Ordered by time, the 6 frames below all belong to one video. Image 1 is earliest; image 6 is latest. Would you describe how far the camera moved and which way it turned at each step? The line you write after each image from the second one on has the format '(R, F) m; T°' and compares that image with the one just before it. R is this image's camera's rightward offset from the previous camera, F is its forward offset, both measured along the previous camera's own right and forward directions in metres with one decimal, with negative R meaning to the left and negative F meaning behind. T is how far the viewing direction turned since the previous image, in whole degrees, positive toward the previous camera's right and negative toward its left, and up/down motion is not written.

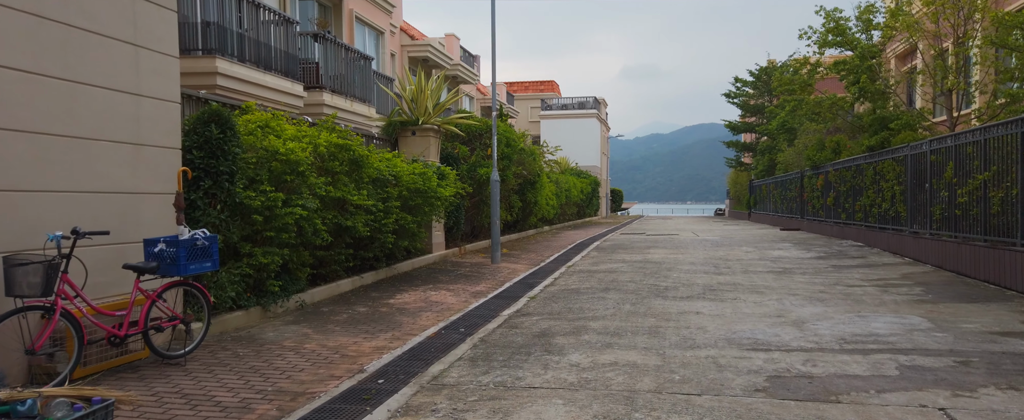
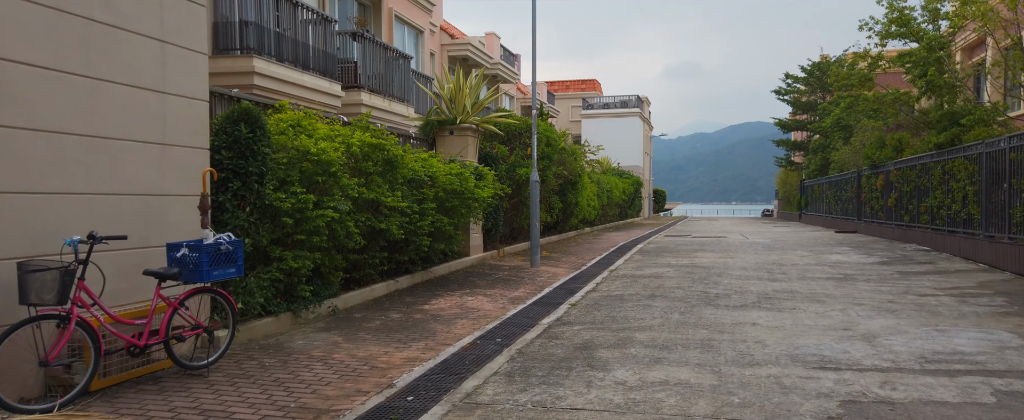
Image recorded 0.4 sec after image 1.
(0.0, +0.4) m; -4°
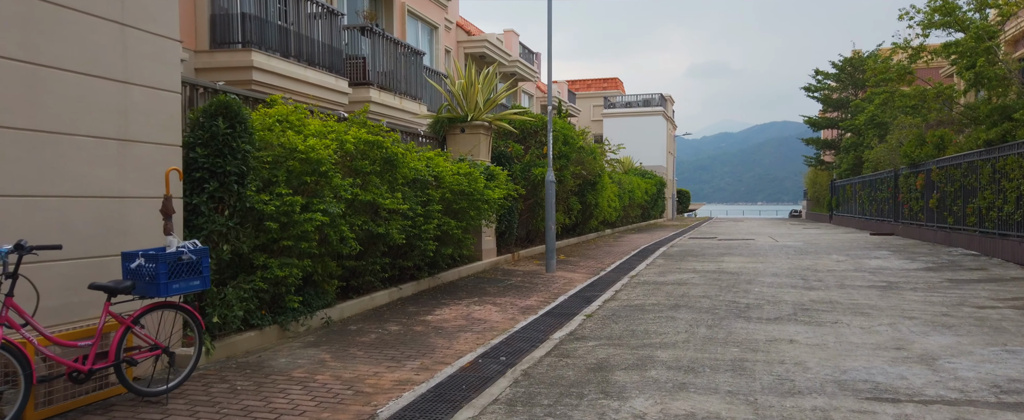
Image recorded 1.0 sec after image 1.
(+0.2, +0.7) m; -2°
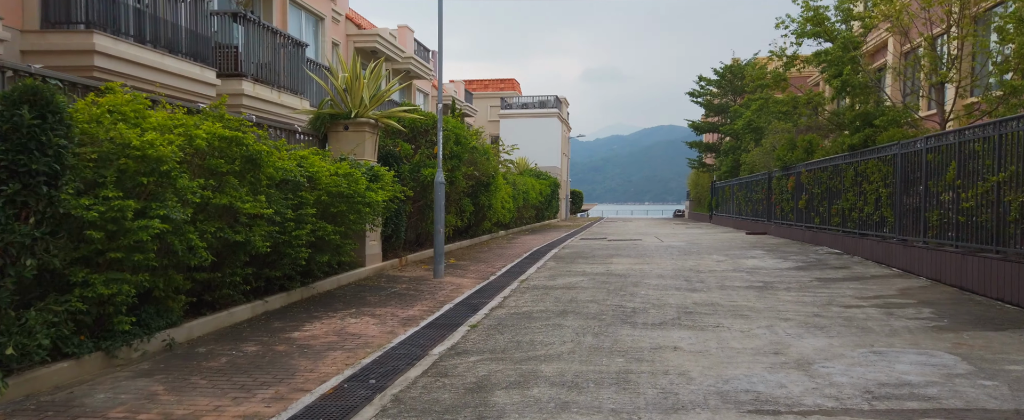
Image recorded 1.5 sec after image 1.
(+0.2, +0.4) m; +9°
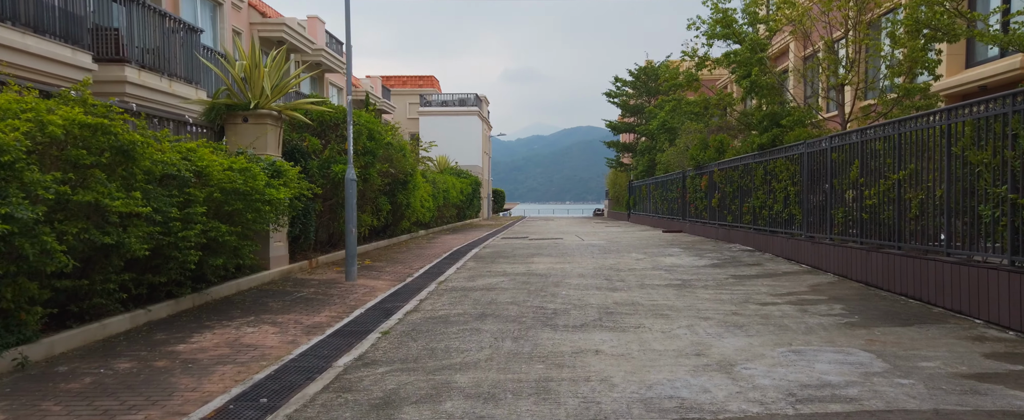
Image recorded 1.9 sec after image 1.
(+0.1, +0.4) m; +7°
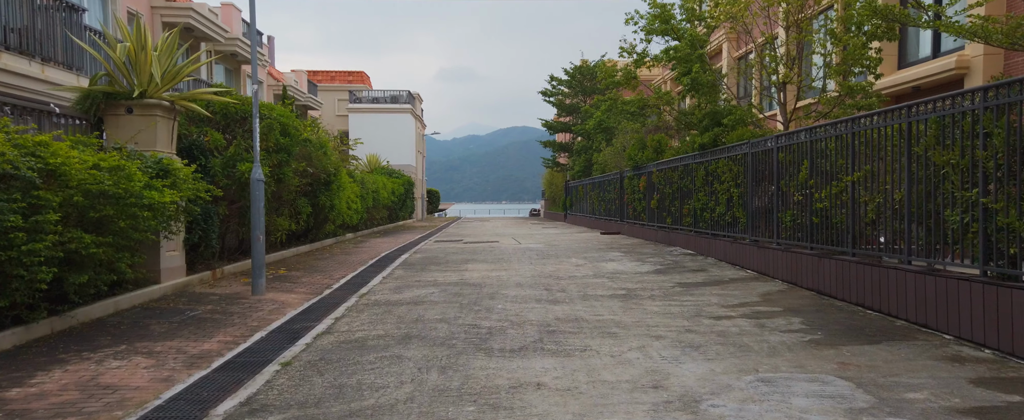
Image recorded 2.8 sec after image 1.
(+0.1, +1.0) m; +6°
